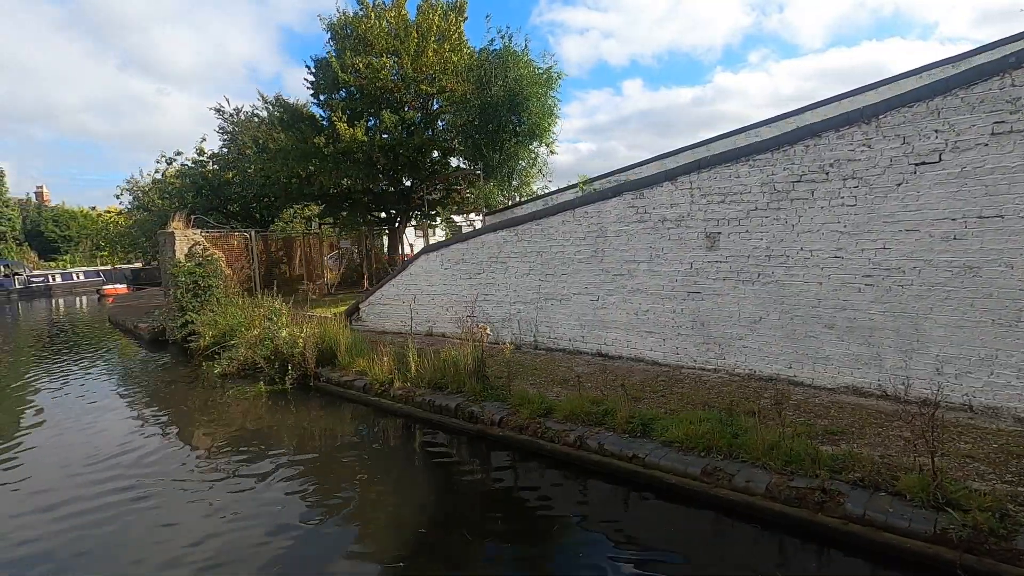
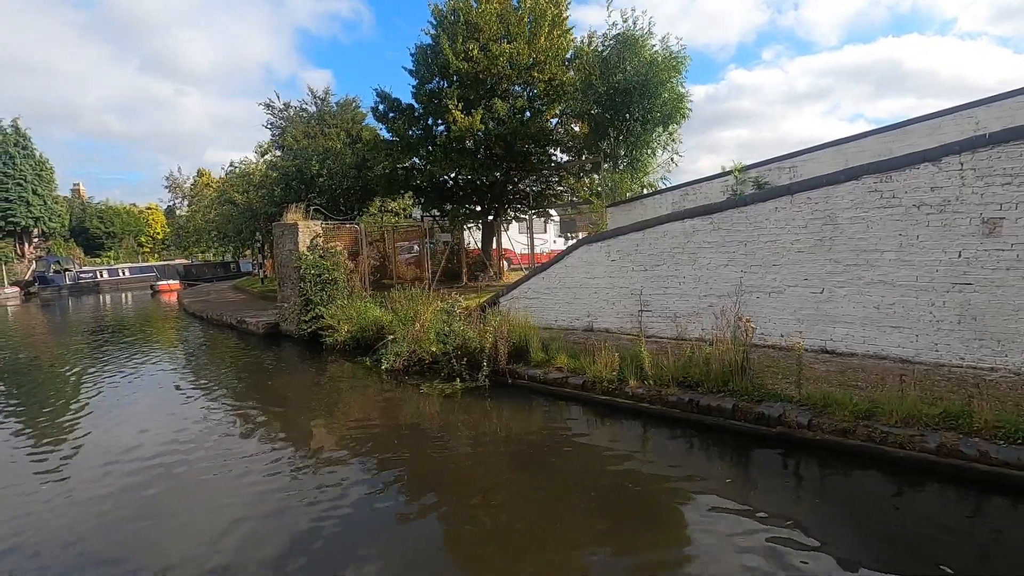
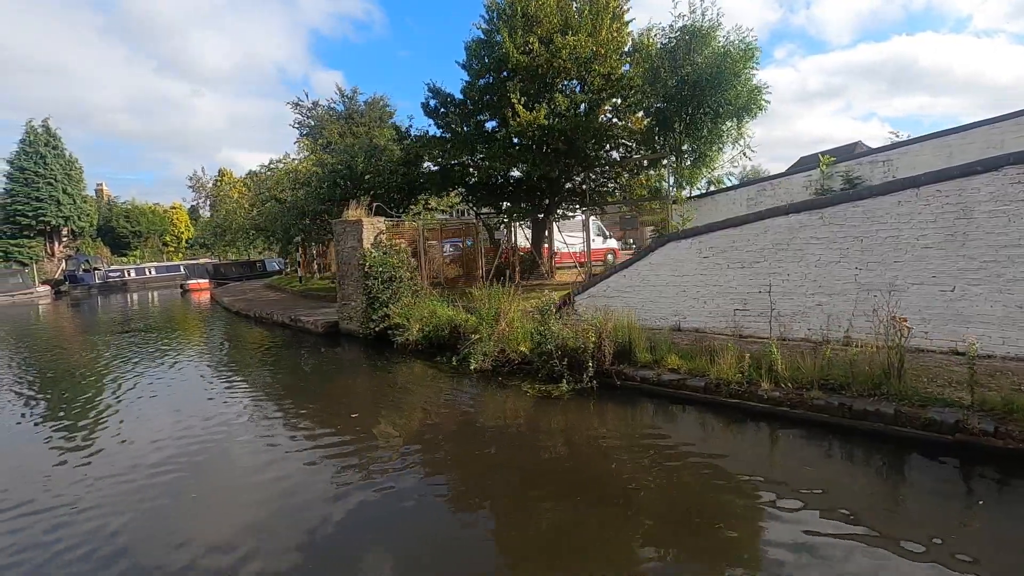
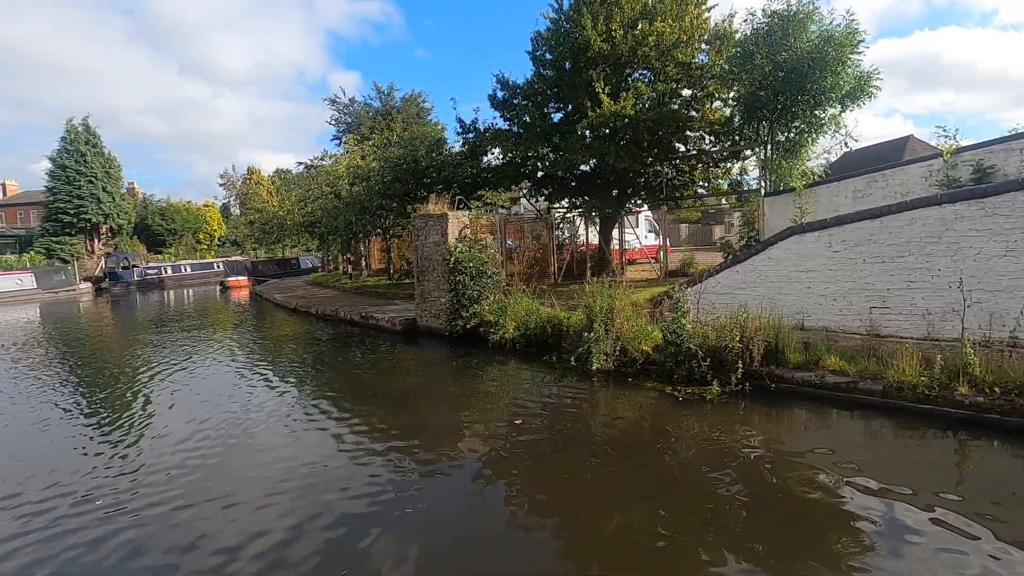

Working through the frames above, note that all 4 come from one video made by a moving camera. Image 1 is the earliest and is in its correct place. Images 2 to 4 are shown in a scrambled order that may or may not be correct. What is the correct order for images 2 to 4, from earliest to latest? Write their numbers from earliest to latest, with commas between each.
2, 3, 4
